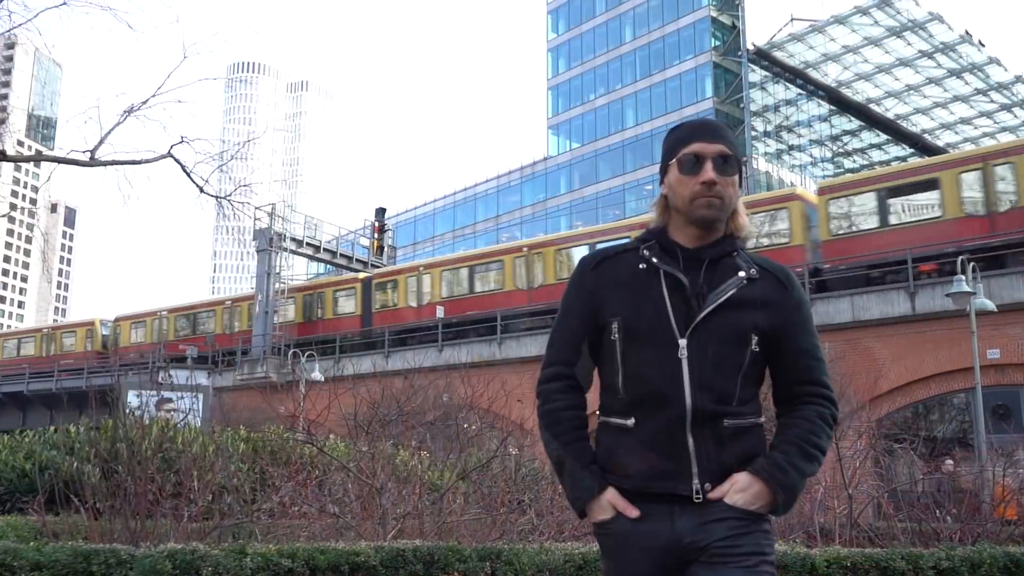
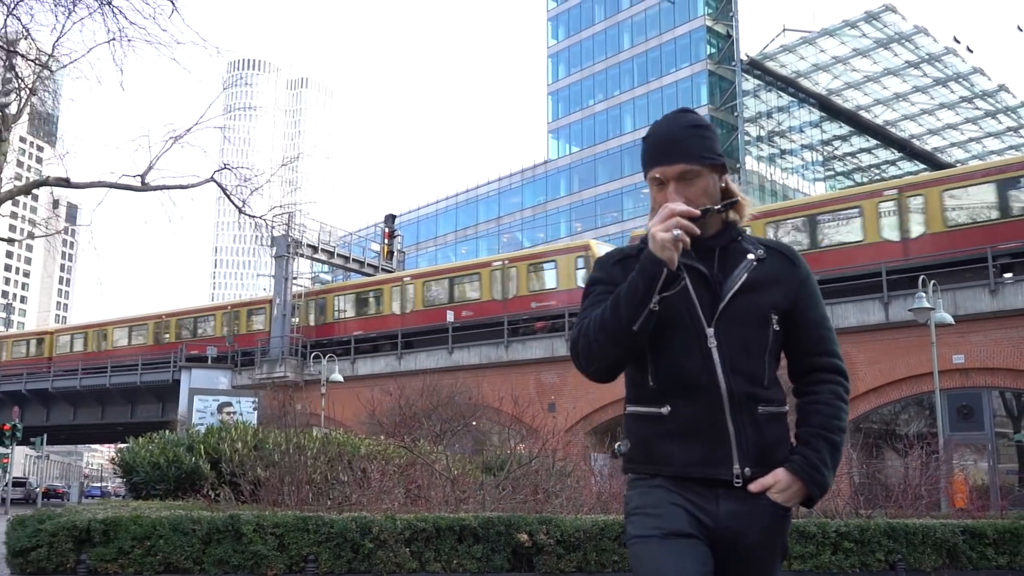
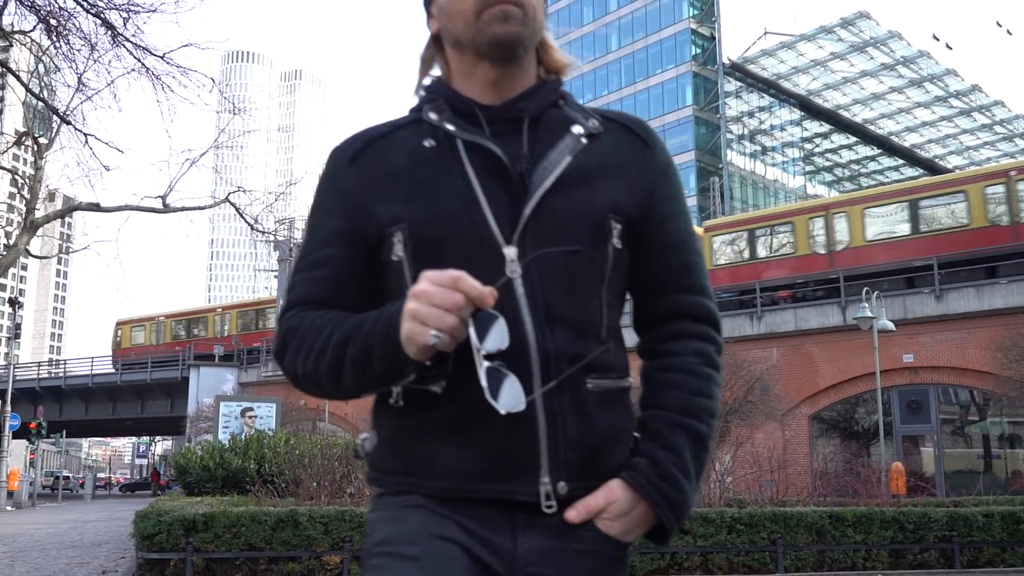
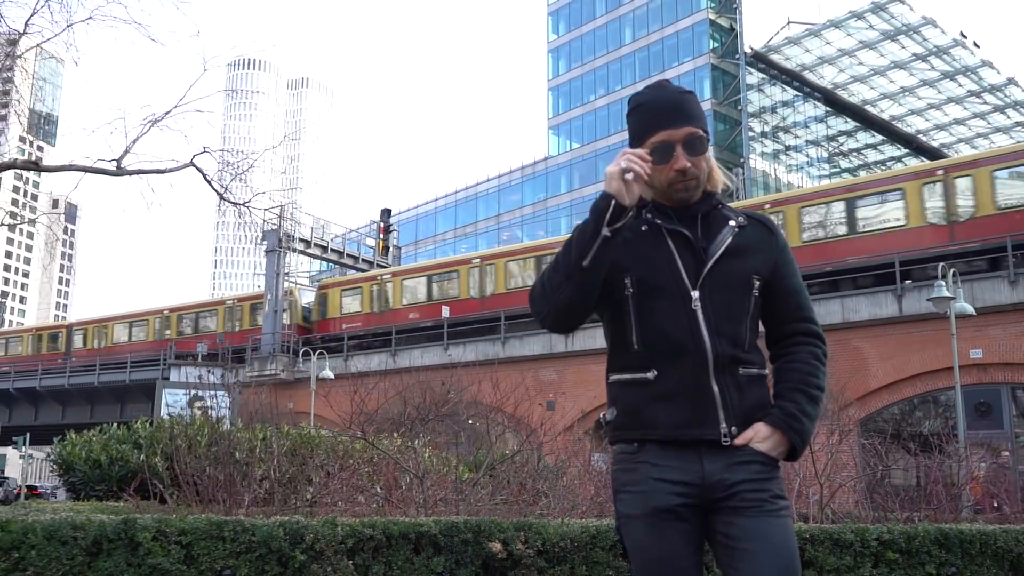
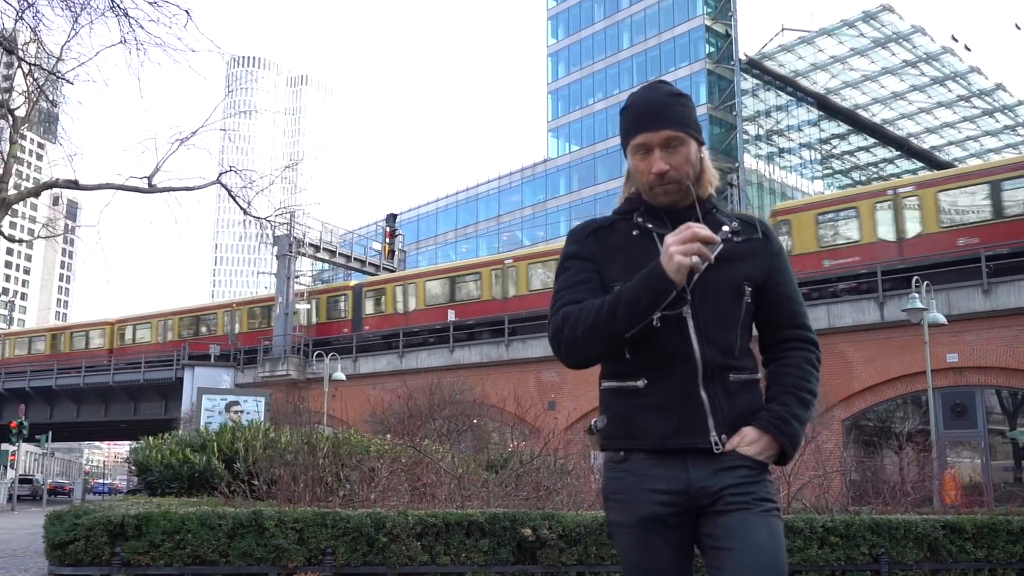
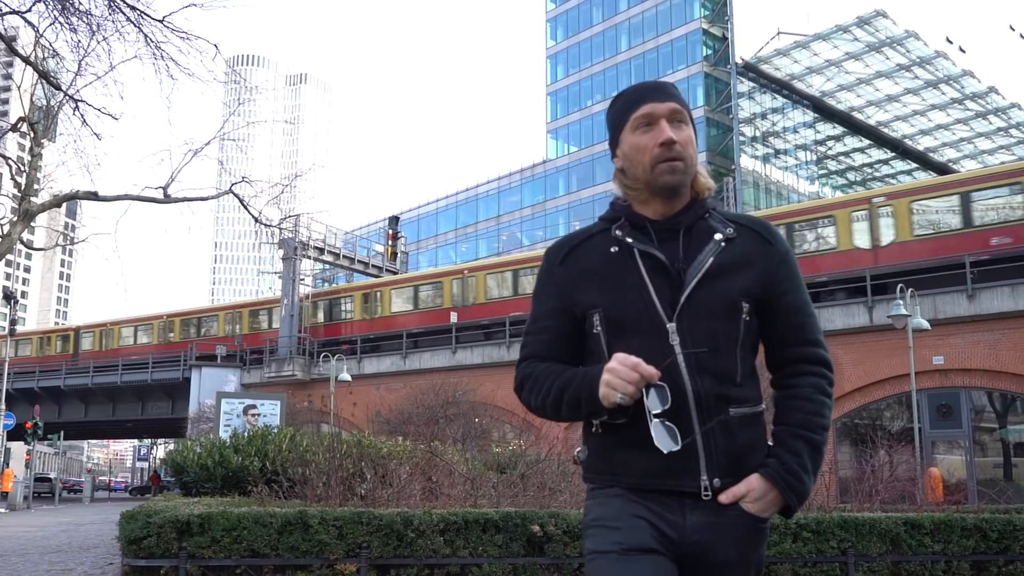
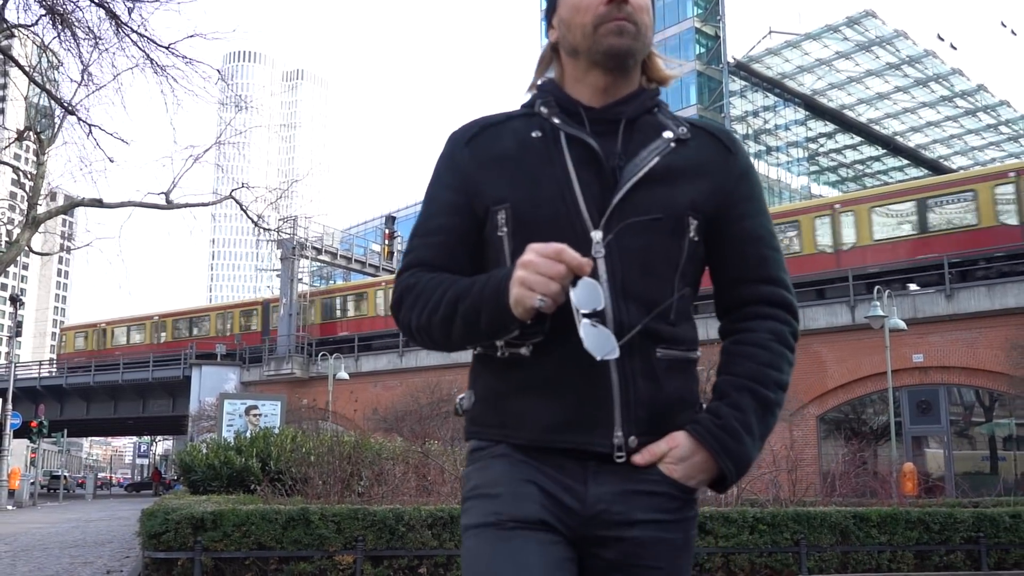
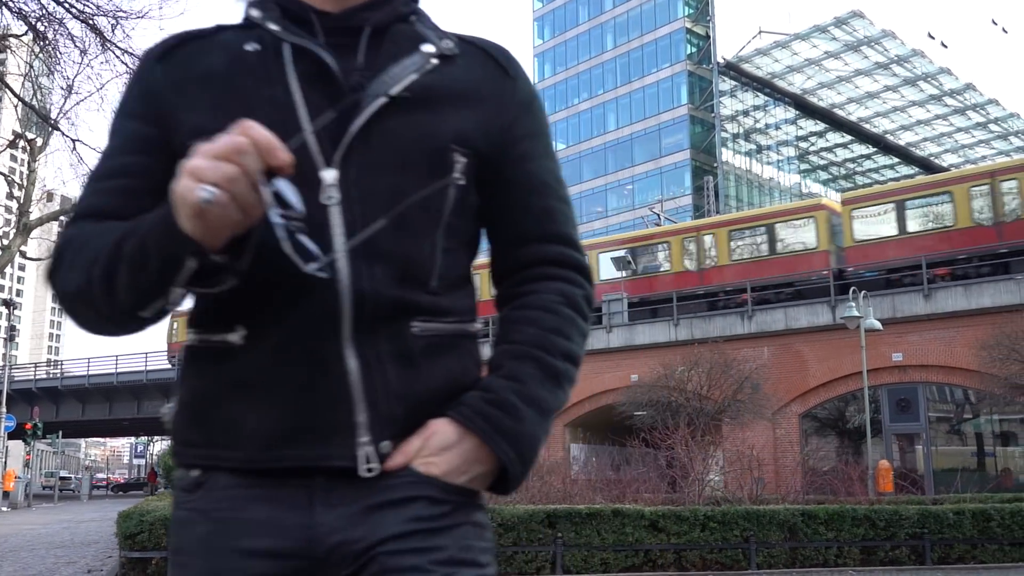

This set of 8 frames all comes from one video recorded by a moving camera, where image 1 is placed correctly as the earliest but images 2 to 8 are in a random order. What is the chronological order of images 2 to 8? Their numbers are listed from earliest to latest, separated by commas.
4, 2, 5, 6, 7, 3, 8
